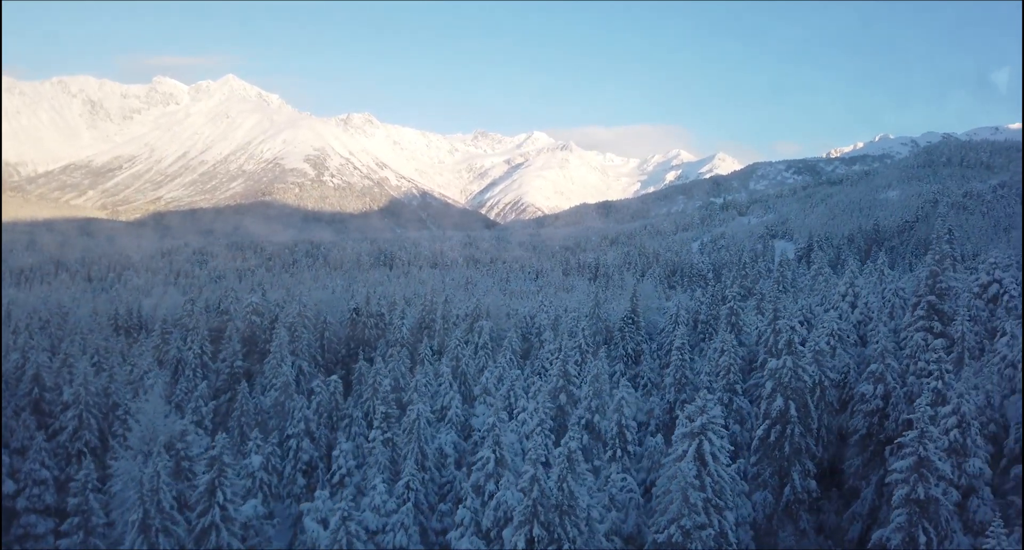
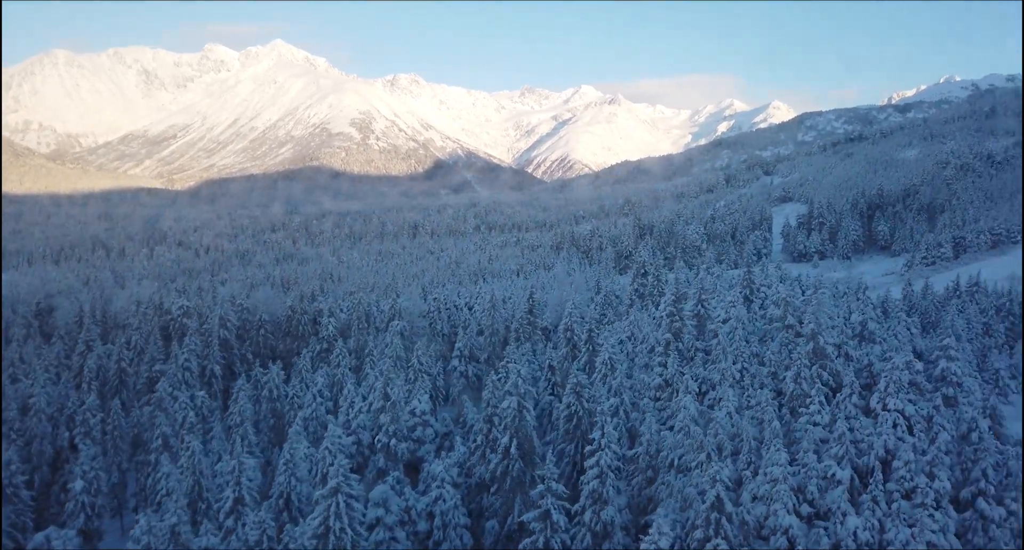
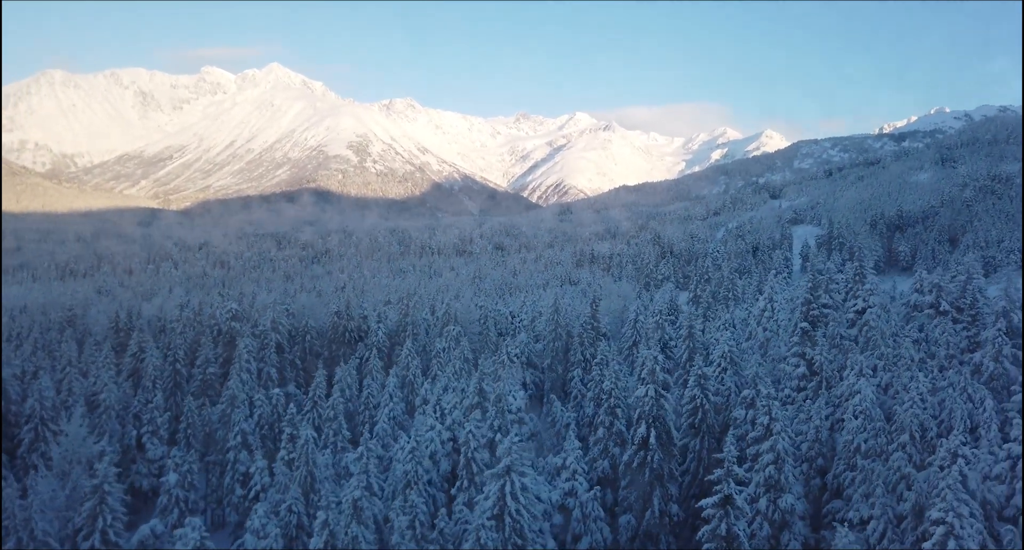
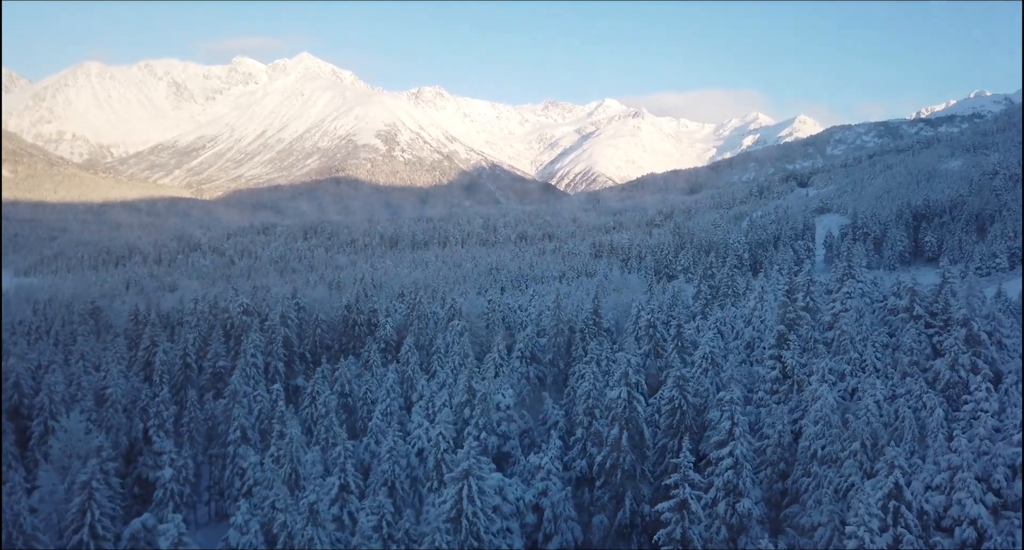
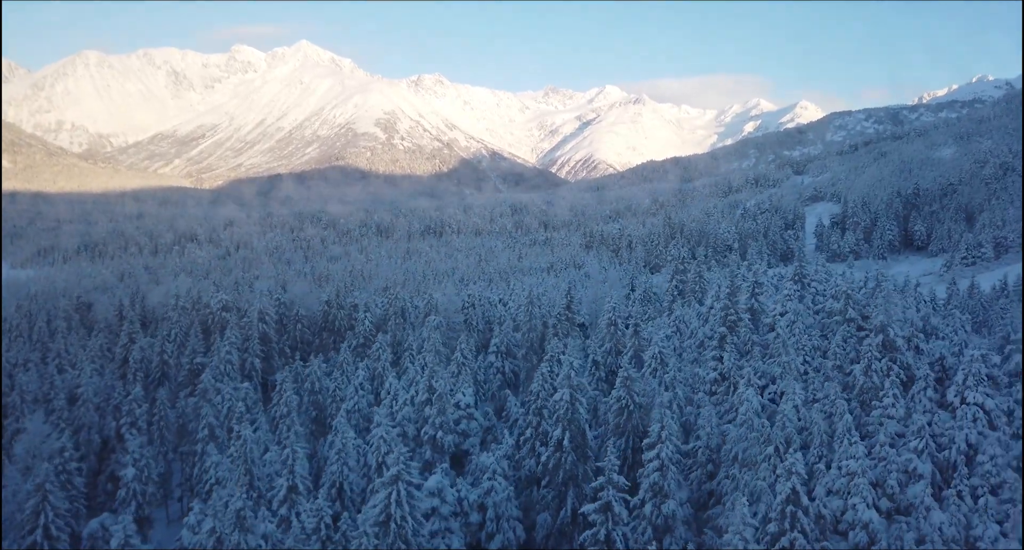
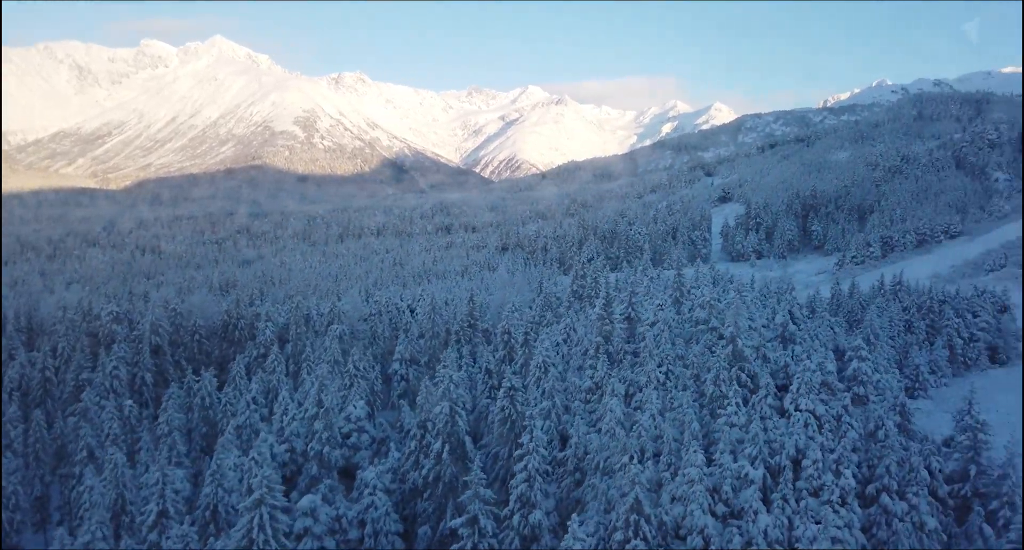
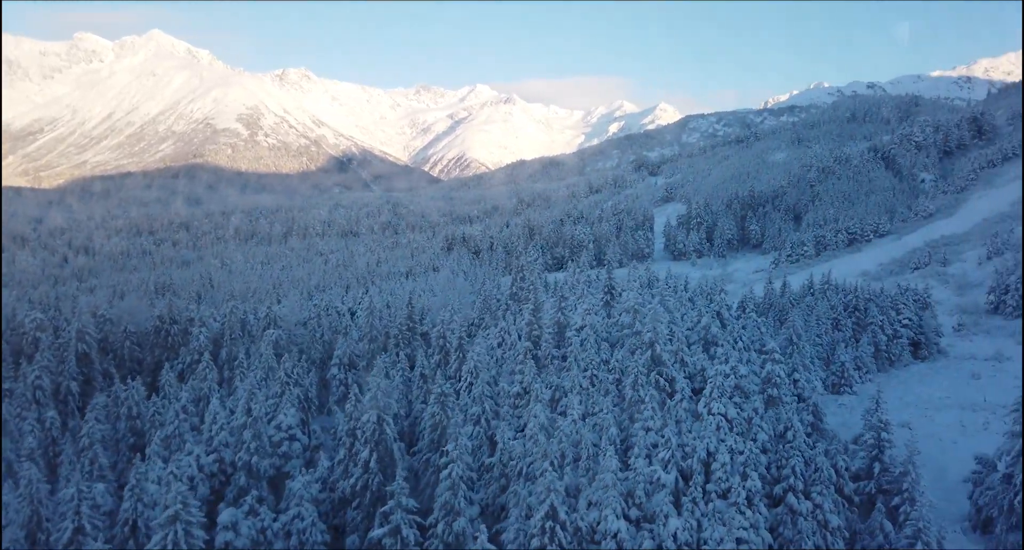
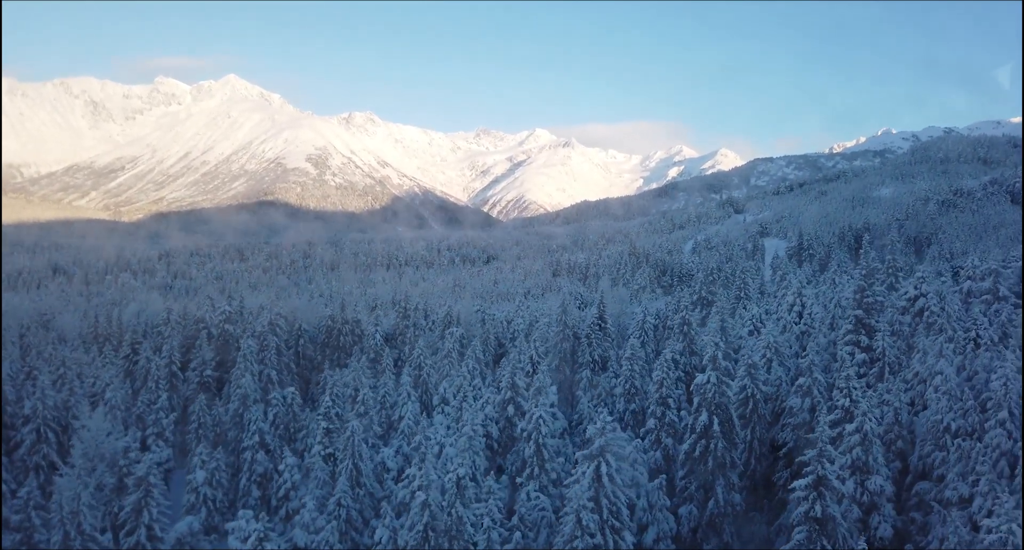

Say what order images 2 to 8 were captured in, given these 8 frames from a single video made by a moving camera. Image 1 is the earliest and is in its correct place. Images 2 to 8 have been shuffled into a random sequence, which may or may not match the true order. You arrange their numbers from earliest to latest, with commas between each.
8, 3, 4, 5, 2, 6, 7
